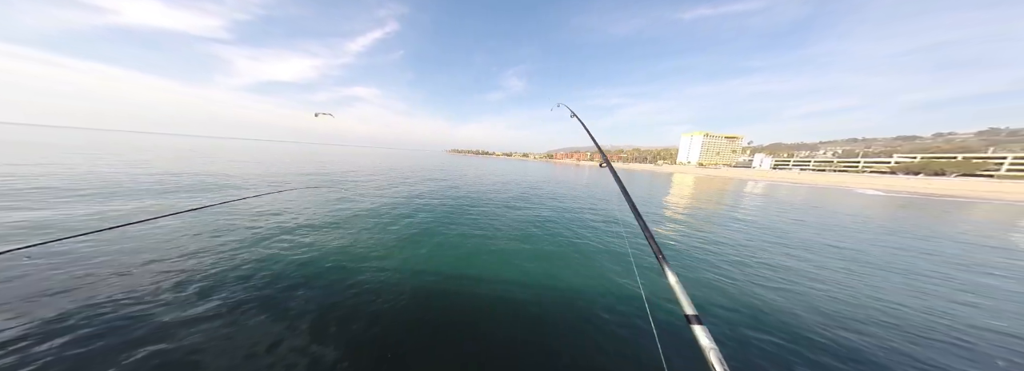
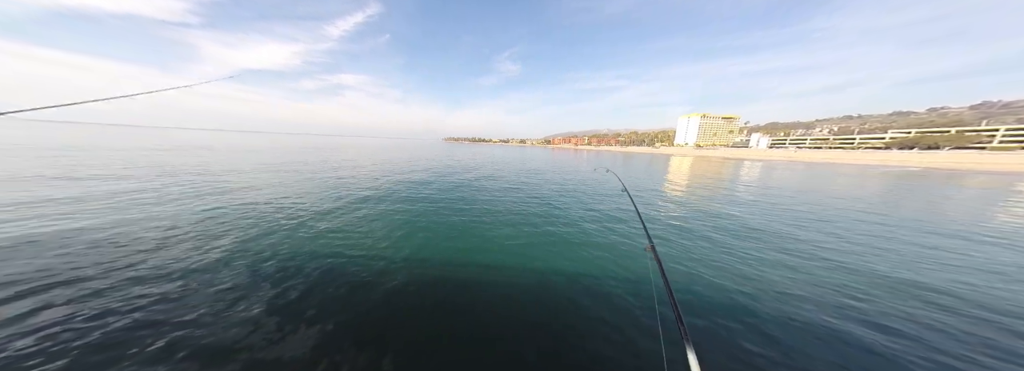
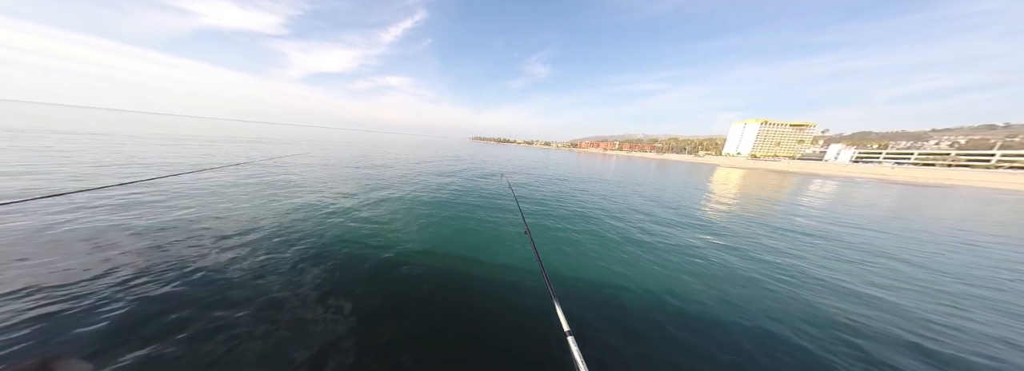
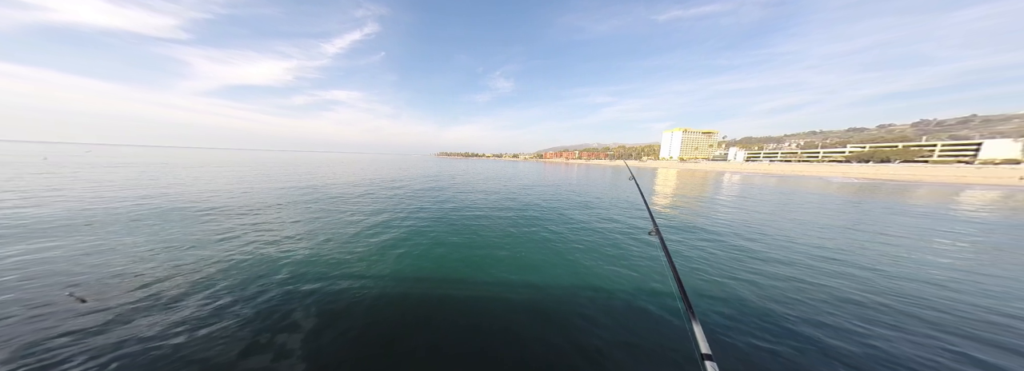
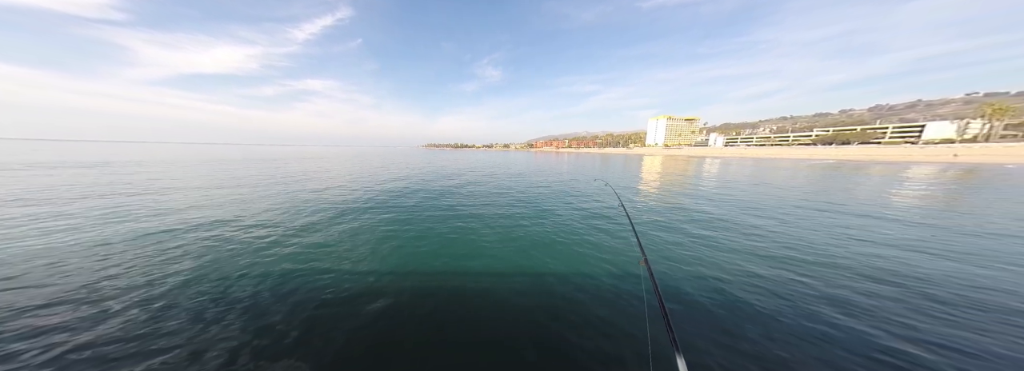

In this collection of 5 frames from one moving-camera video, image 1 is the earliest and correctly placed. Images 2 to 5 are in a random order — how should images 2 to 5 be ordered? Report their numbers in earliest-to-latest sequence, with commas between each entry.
4, 5, 2, 3
